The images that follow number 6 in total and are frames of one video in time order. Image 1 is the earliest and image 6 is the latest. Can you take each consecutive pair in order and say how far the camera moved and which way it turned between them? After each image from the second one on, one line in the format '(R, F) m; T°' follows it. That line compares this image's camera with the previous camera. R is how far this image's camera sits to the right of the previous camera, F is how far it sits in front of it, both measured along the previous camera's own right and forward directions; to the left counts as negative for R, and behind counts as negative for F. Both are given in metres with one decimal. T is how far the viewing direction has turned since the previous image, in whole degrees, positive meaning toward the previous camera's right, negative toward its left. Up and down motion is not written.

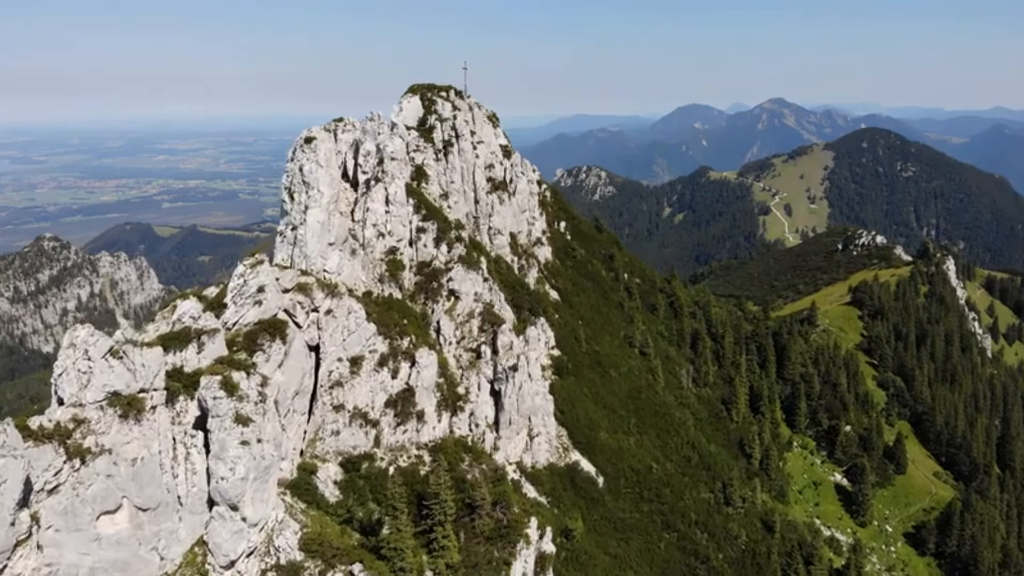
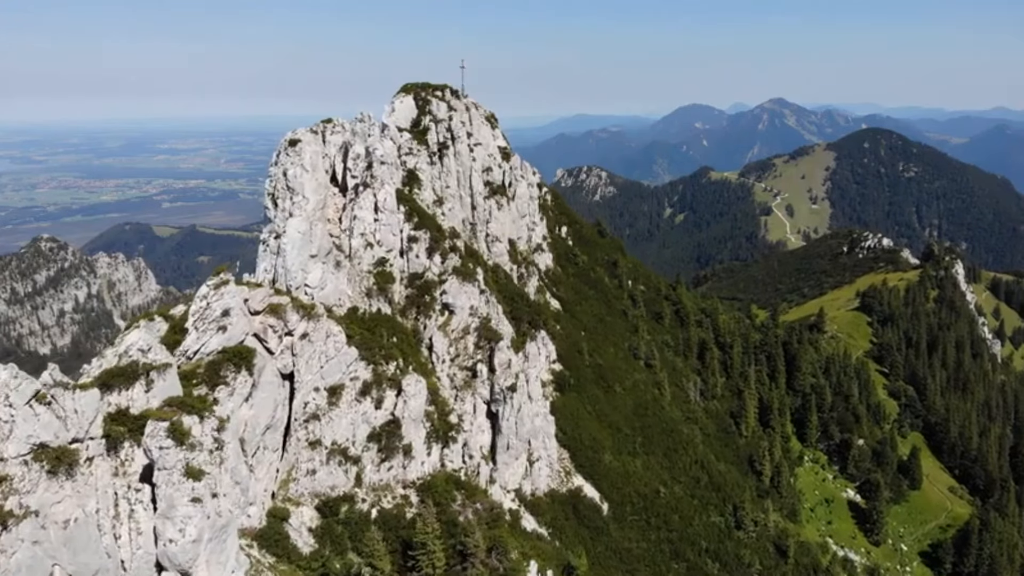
(+0.2, +5.8) m; 0°
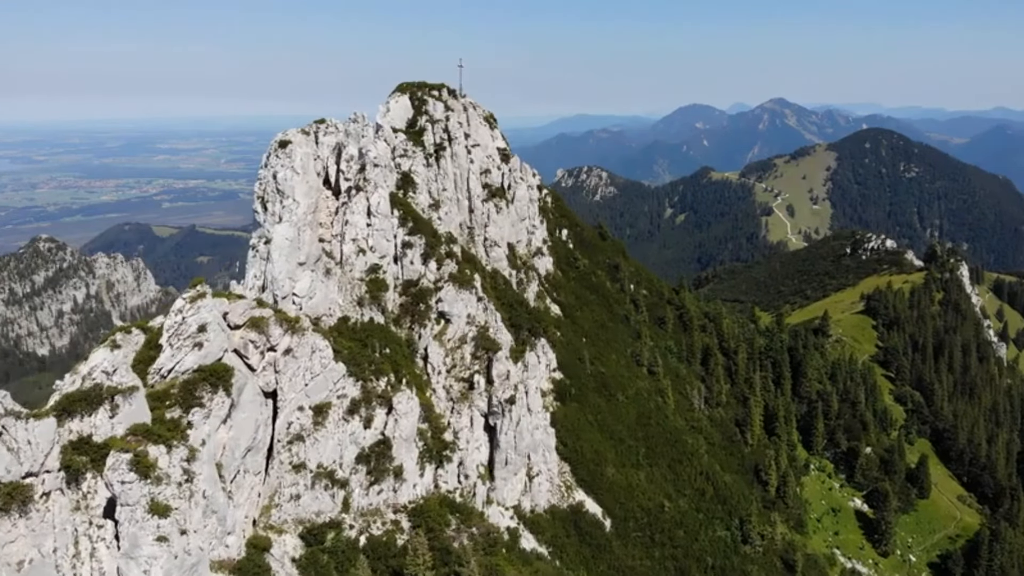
(+0.2, +3.2) m; 0°
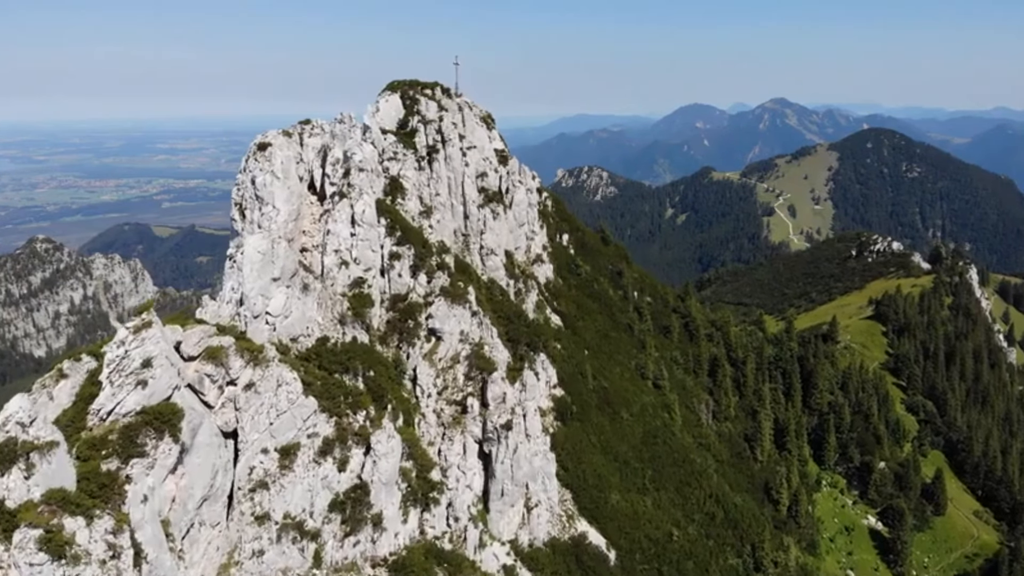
(+0.4, +5.8) m; 0°
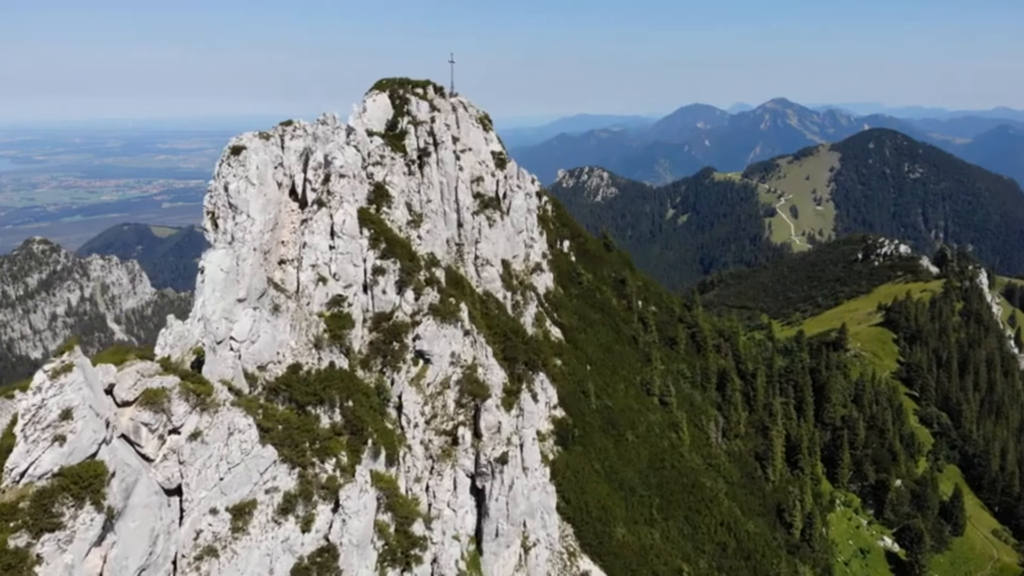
(+0.4, +6.2) m; 0°
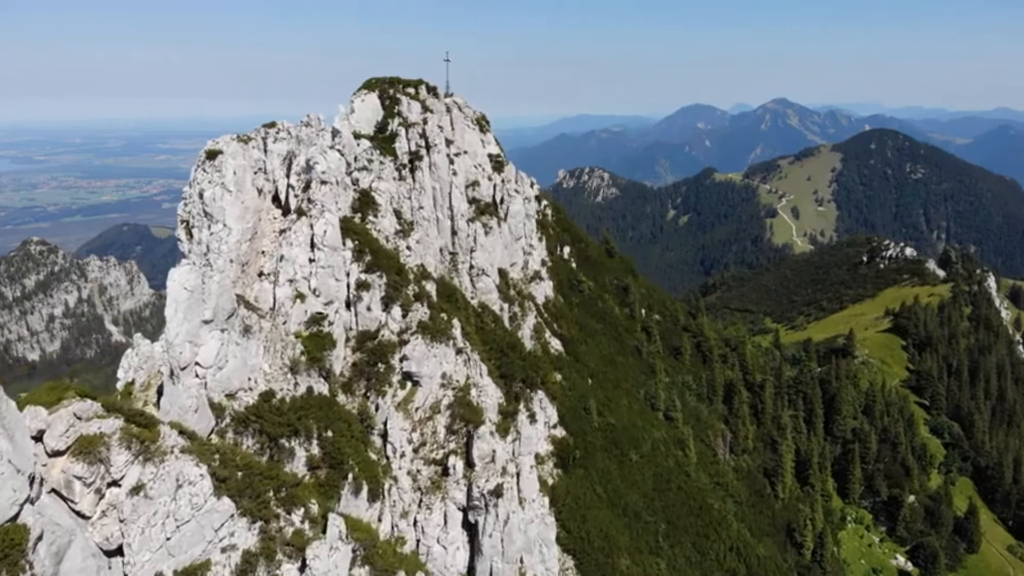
(+0.4, +4.7) m; 0°
